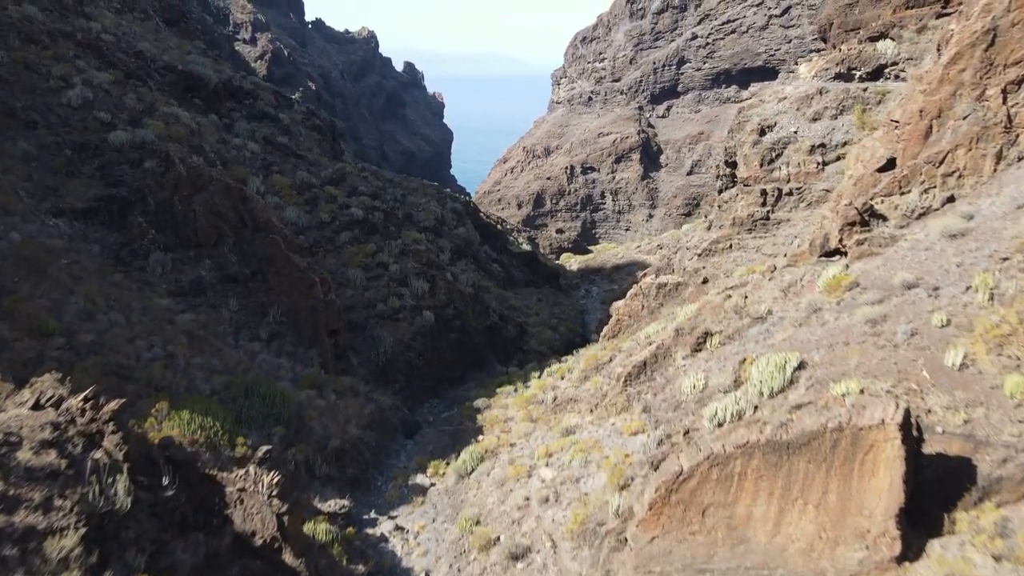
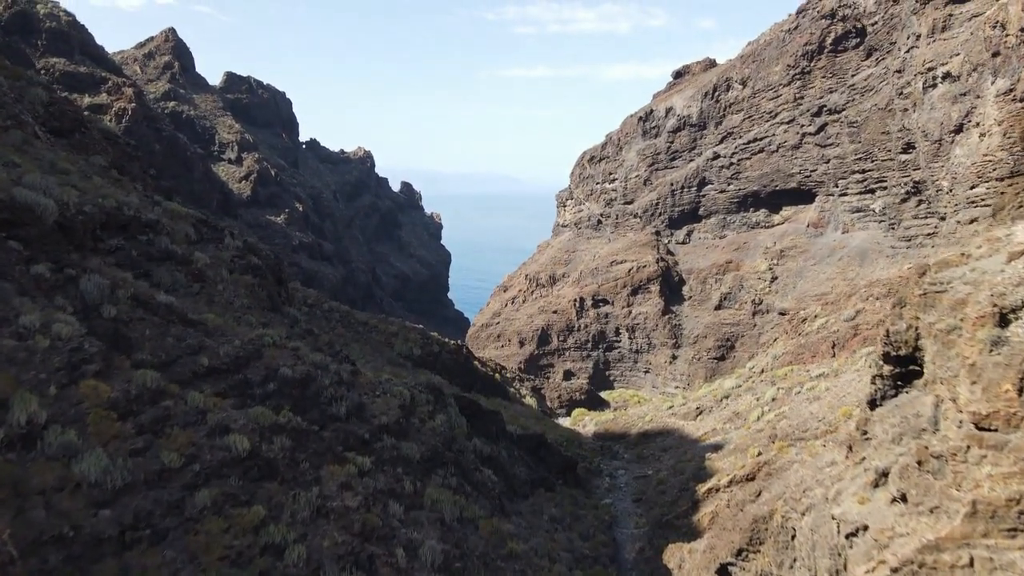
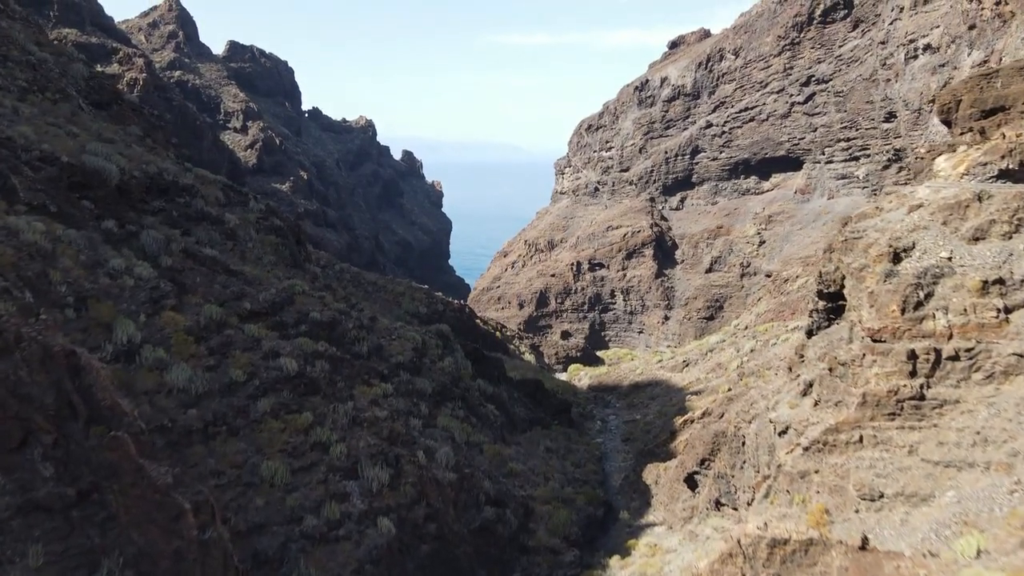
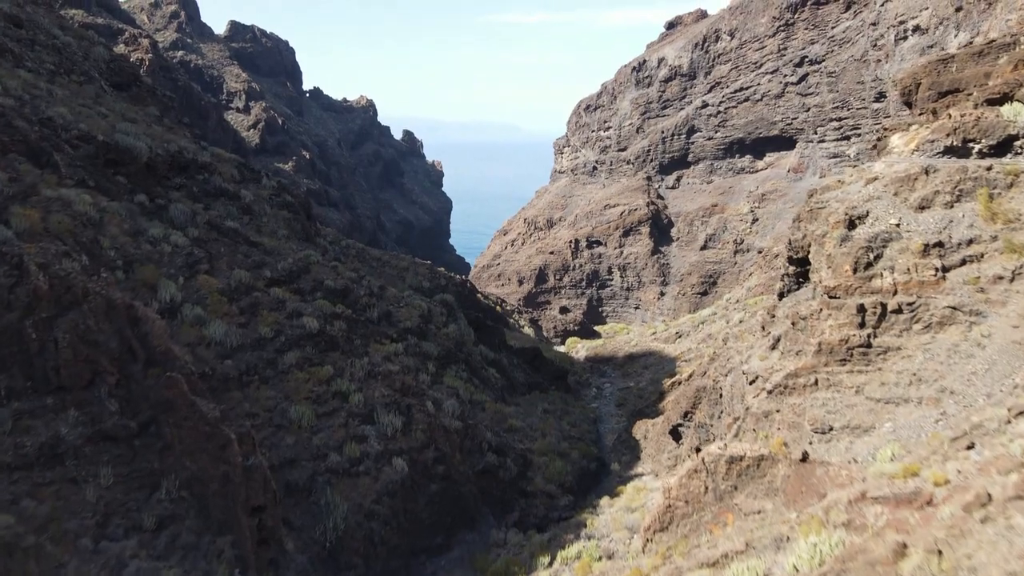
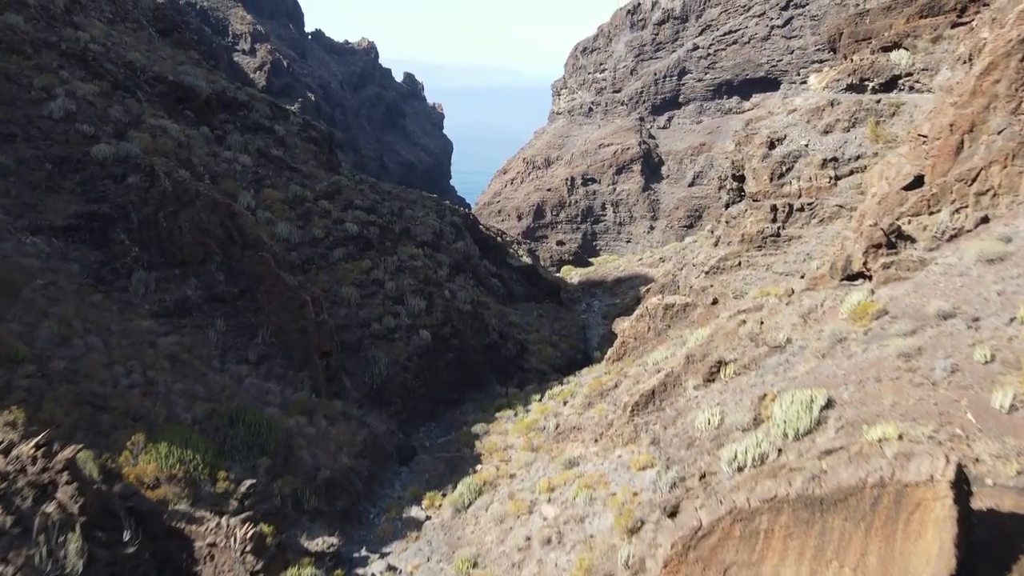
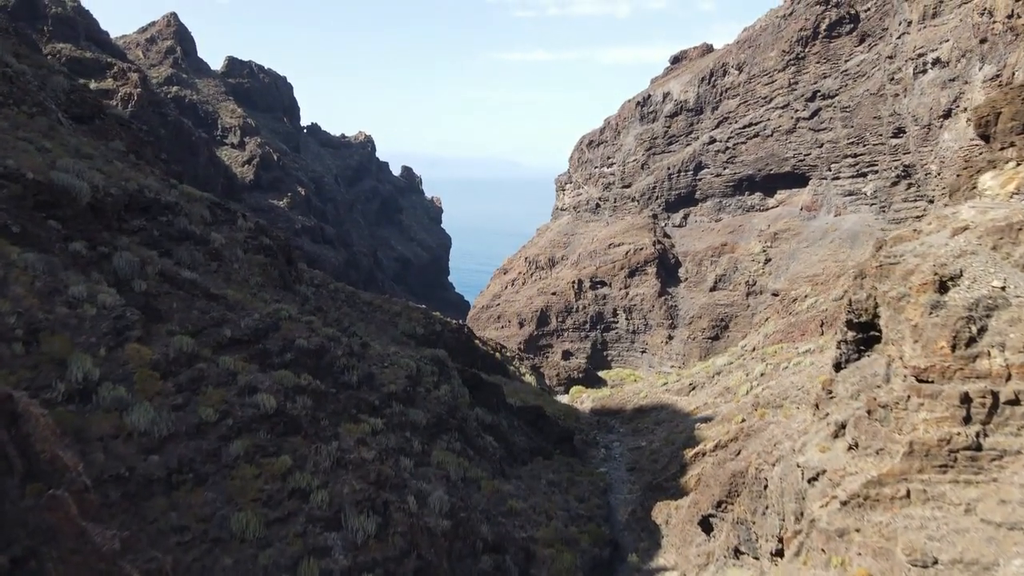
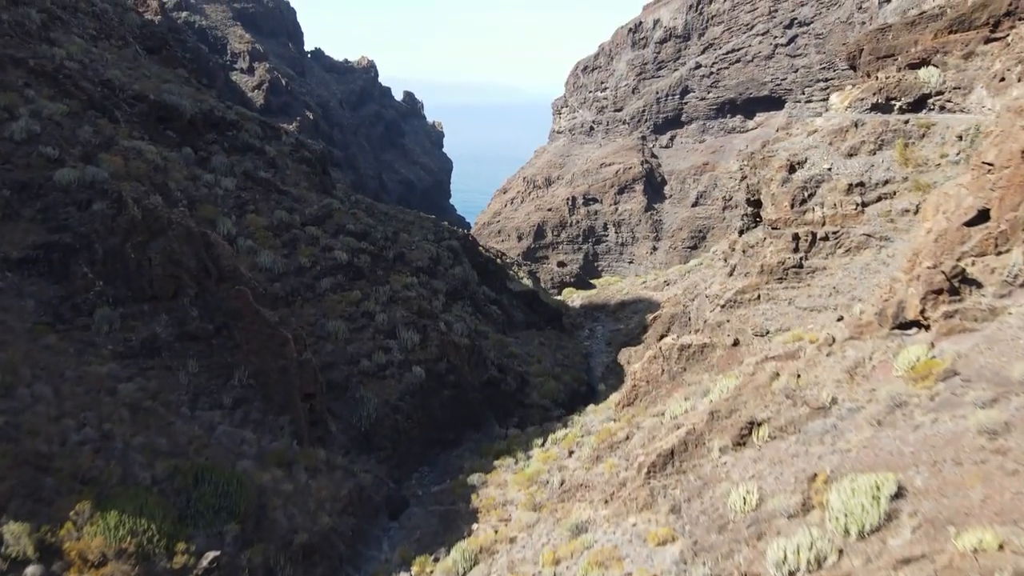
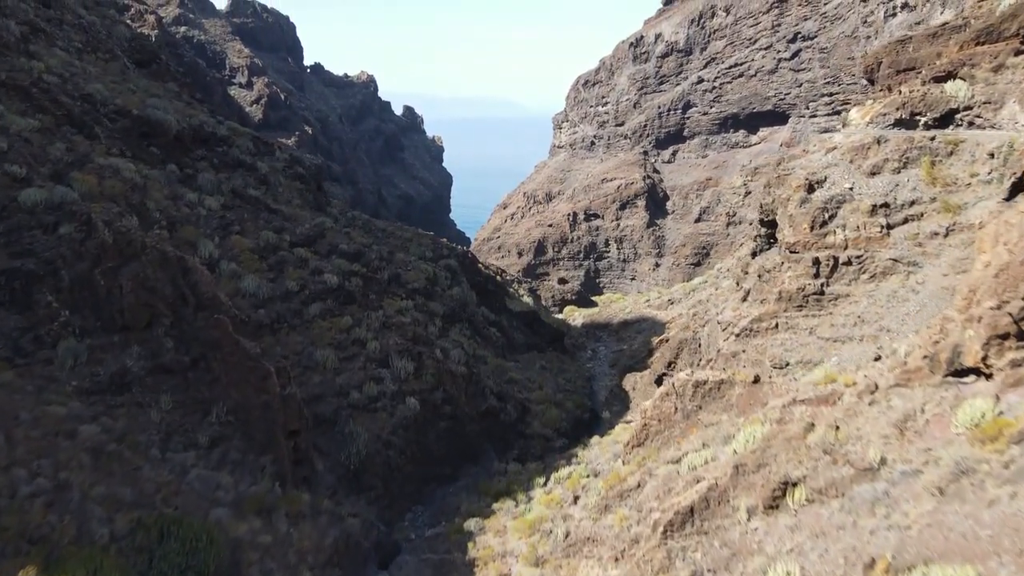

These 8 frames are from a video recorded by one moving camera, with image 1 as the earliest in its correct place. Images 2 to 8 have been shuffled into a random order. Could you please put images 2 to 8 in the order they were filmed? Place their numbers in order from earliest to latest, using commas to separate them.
5, 7, 8, 4, 3, 6, 2
